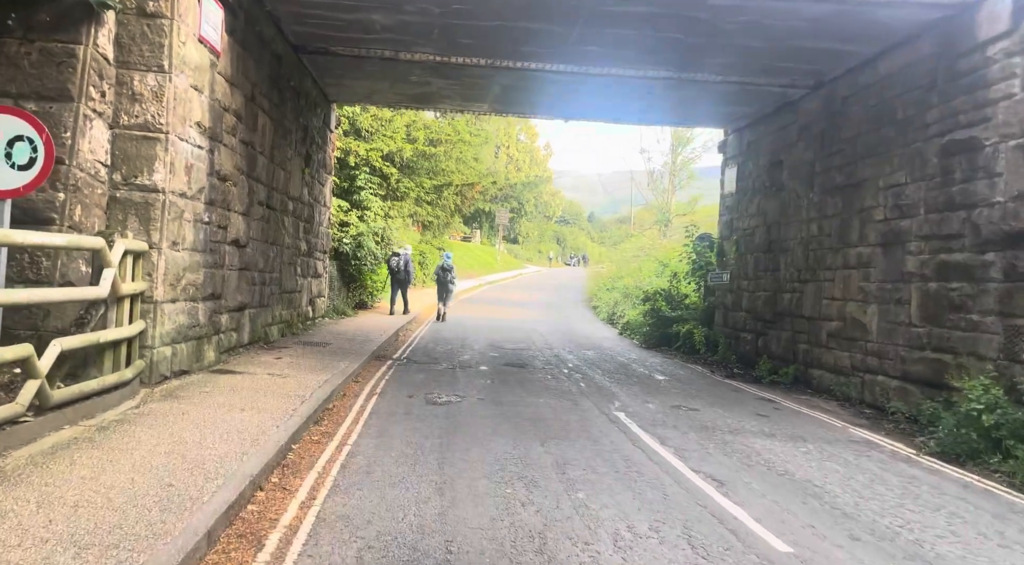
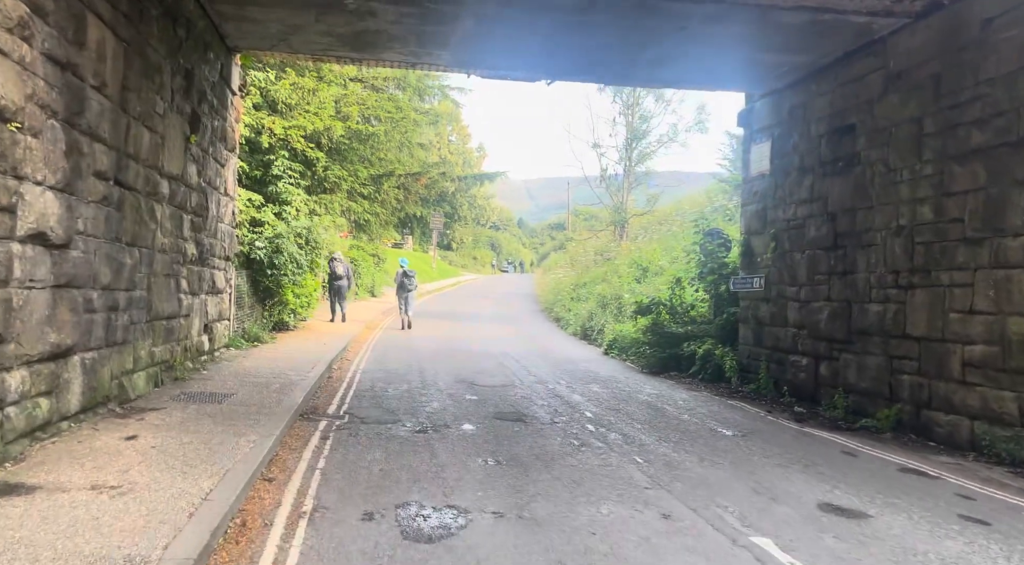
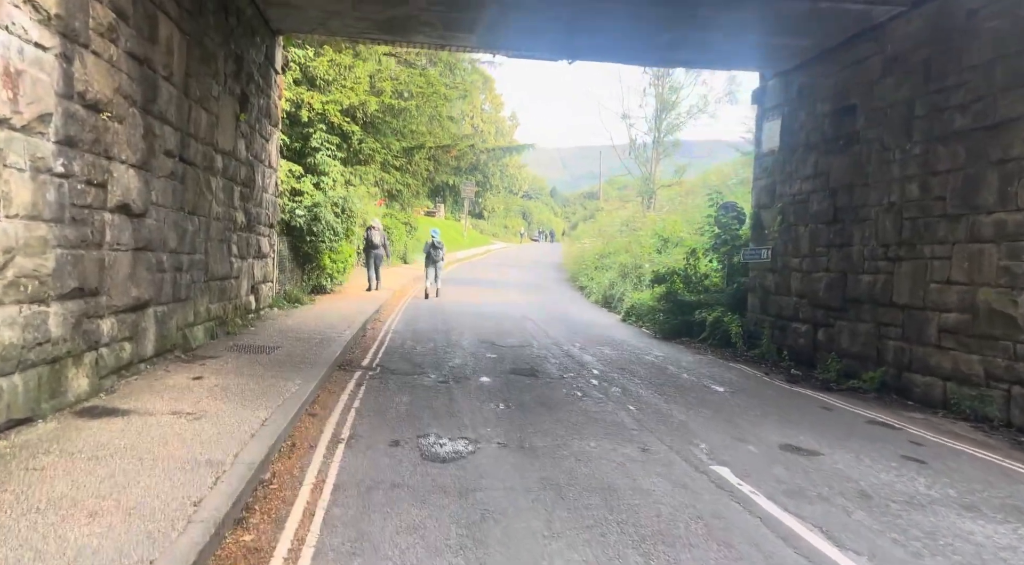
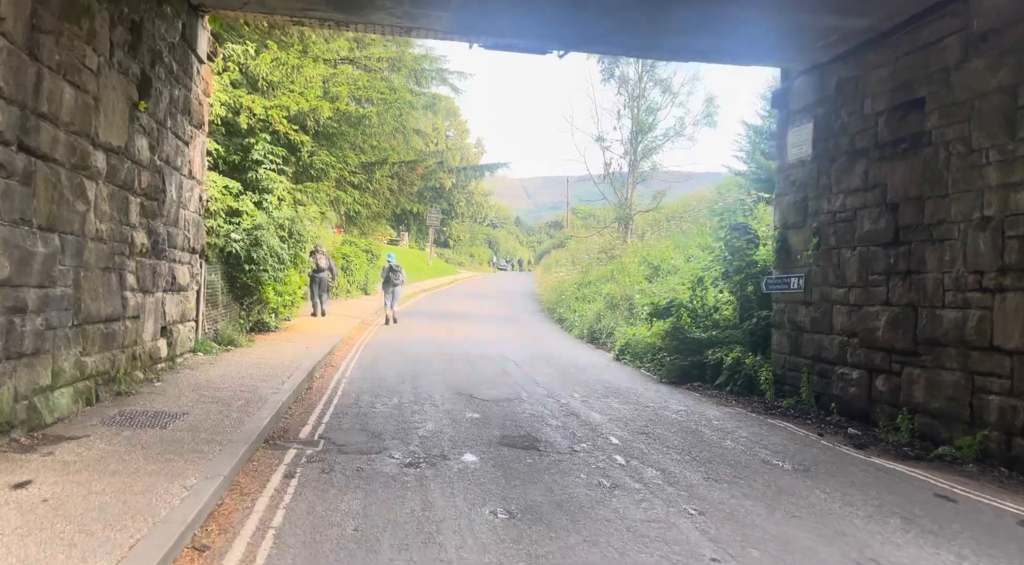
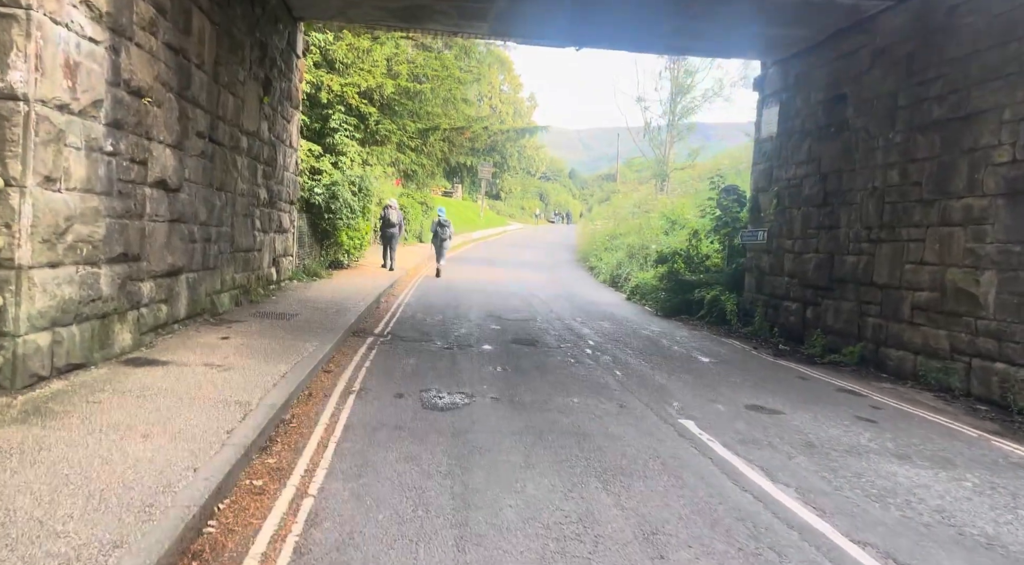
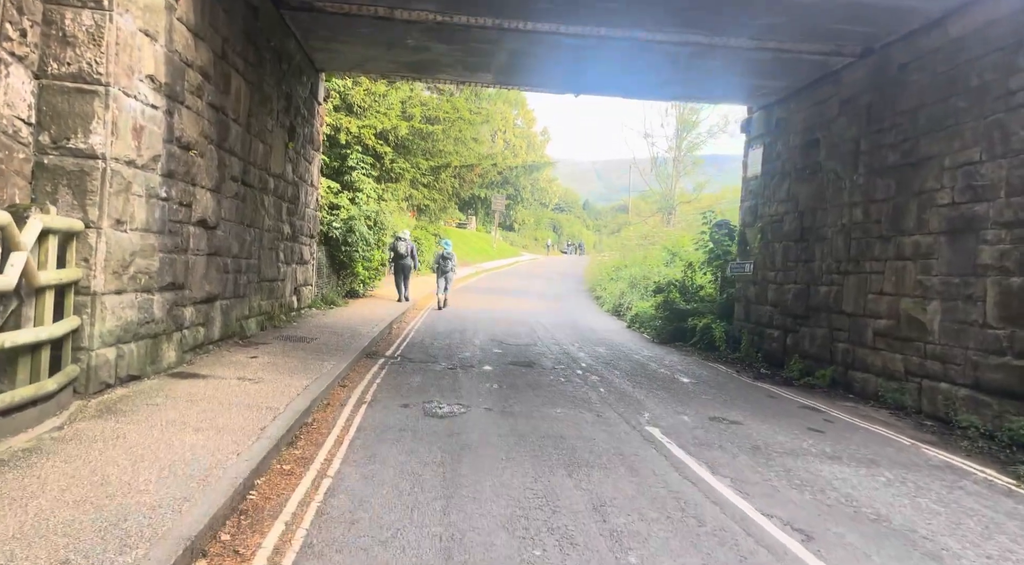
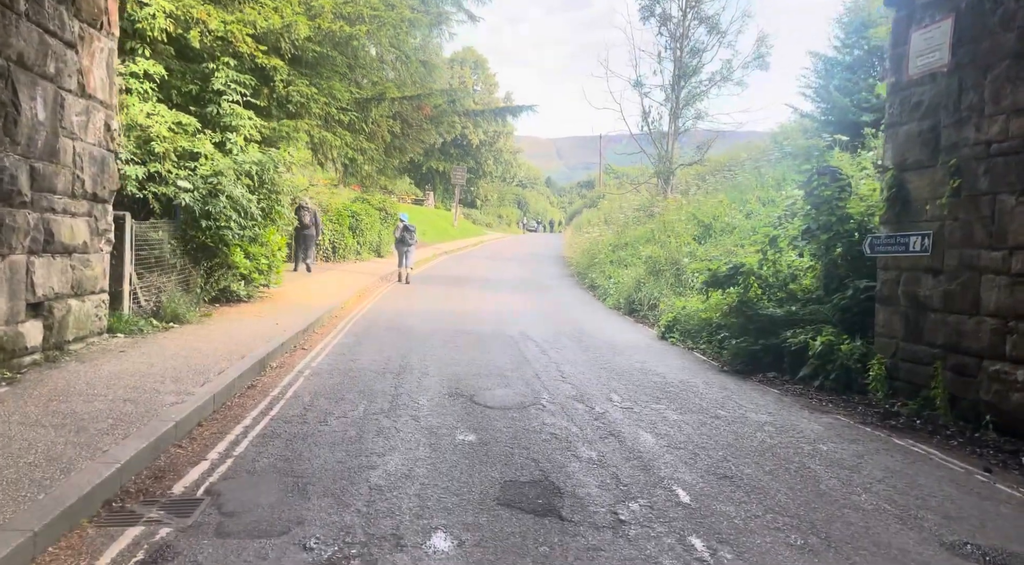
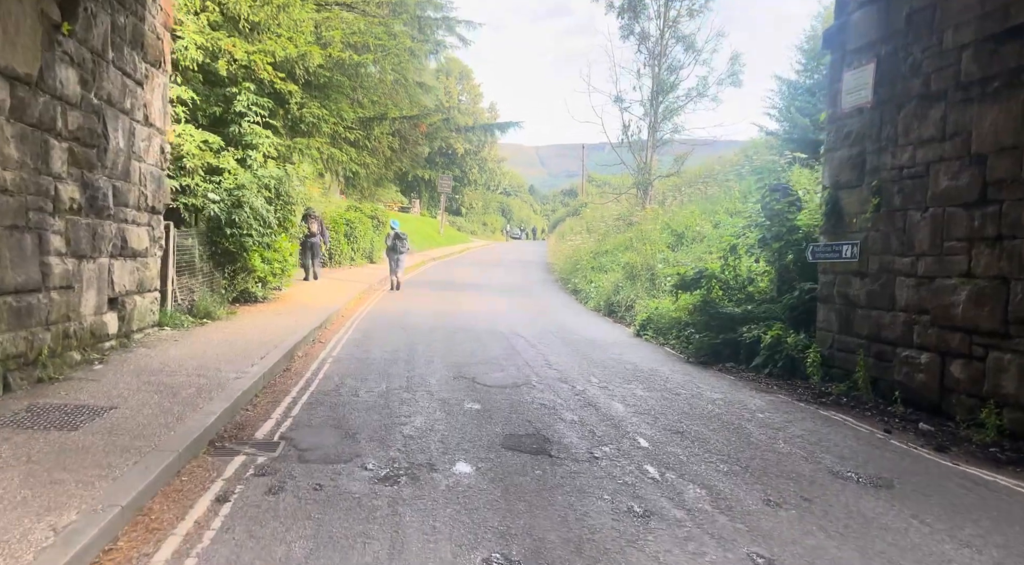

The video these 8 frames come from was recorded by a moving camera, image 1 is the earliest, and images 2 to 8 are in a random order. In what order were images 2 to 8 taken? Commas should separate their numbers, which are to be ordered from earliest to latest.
6, 5, 3, 2, 4, 8, 7
